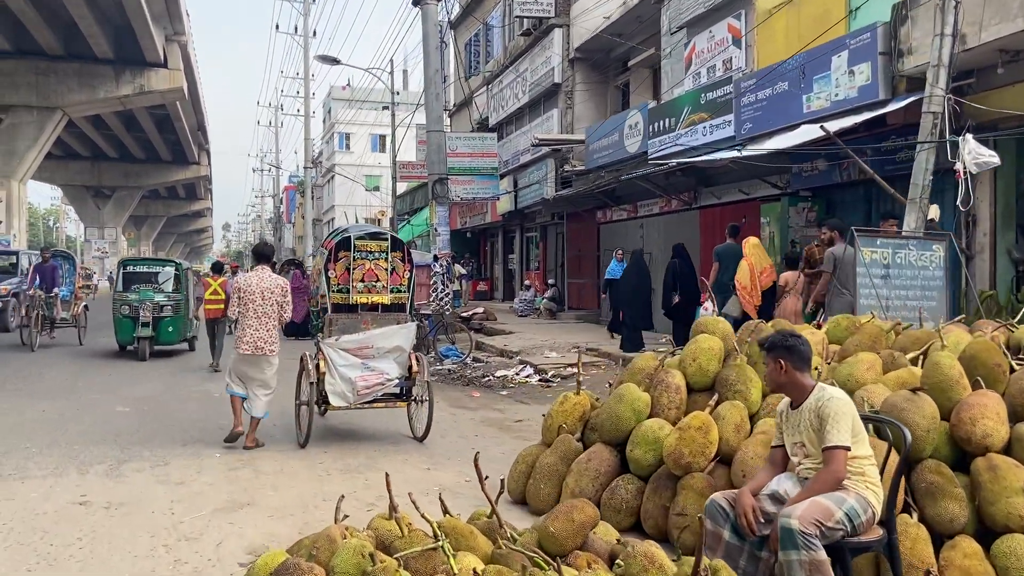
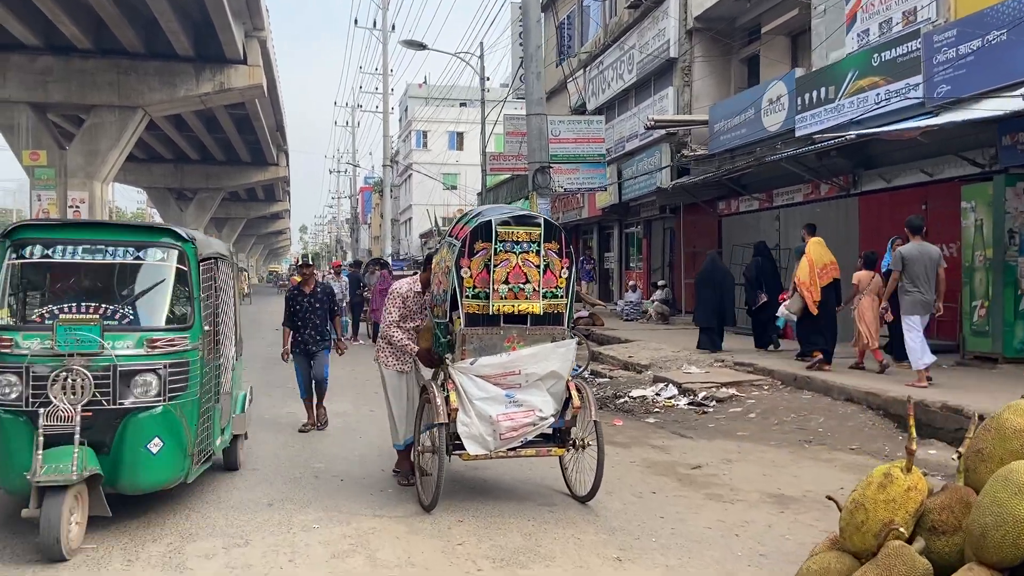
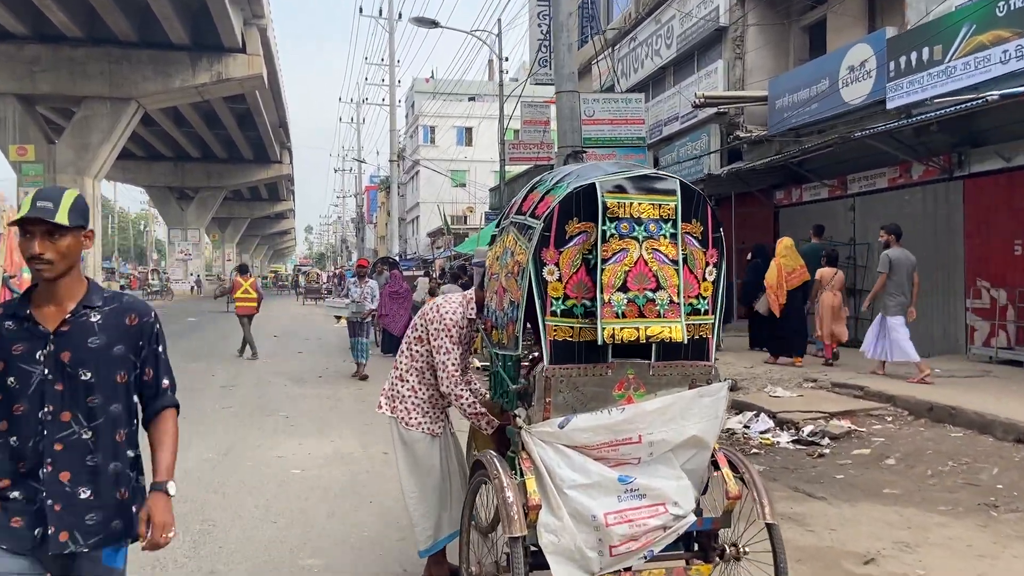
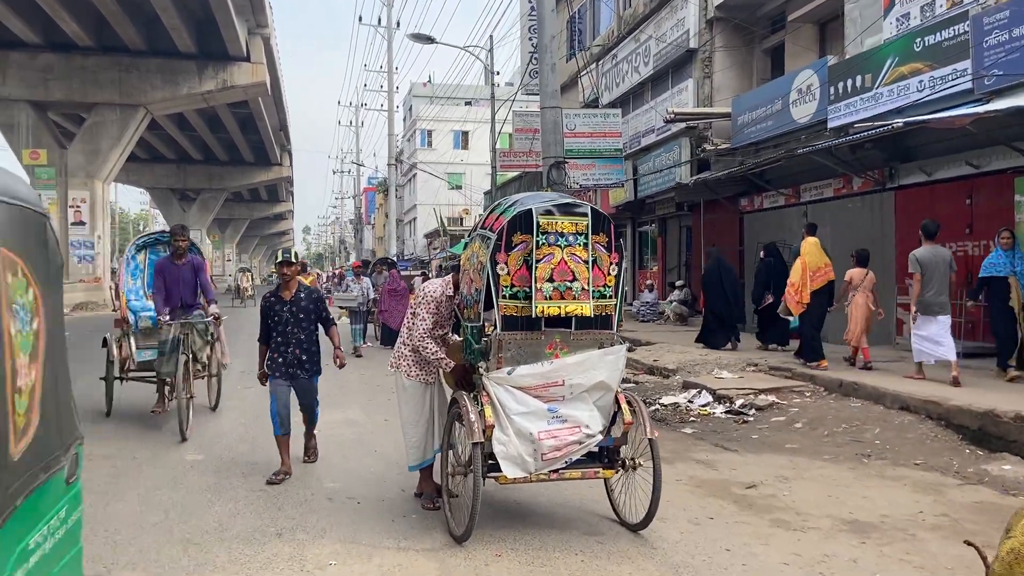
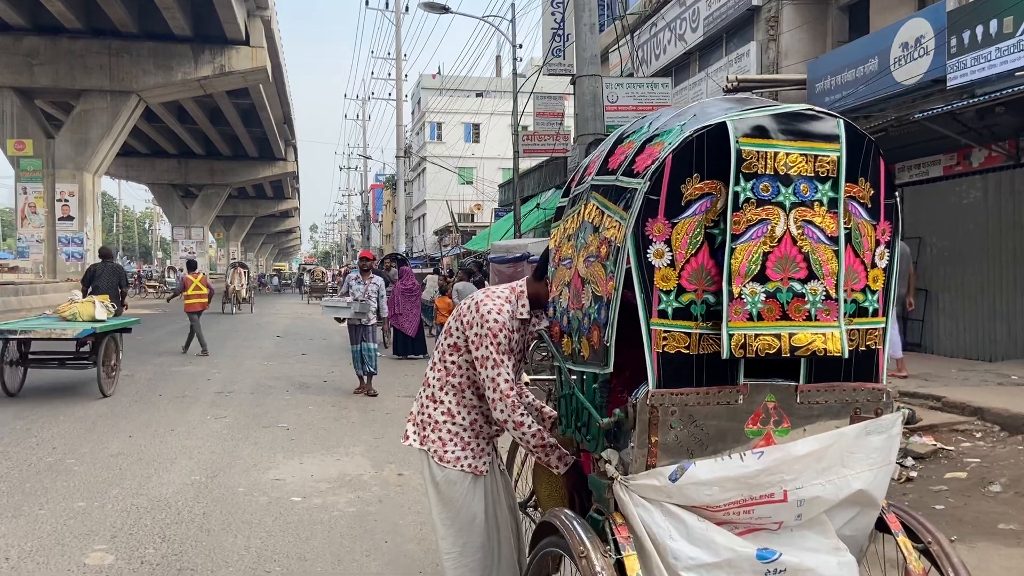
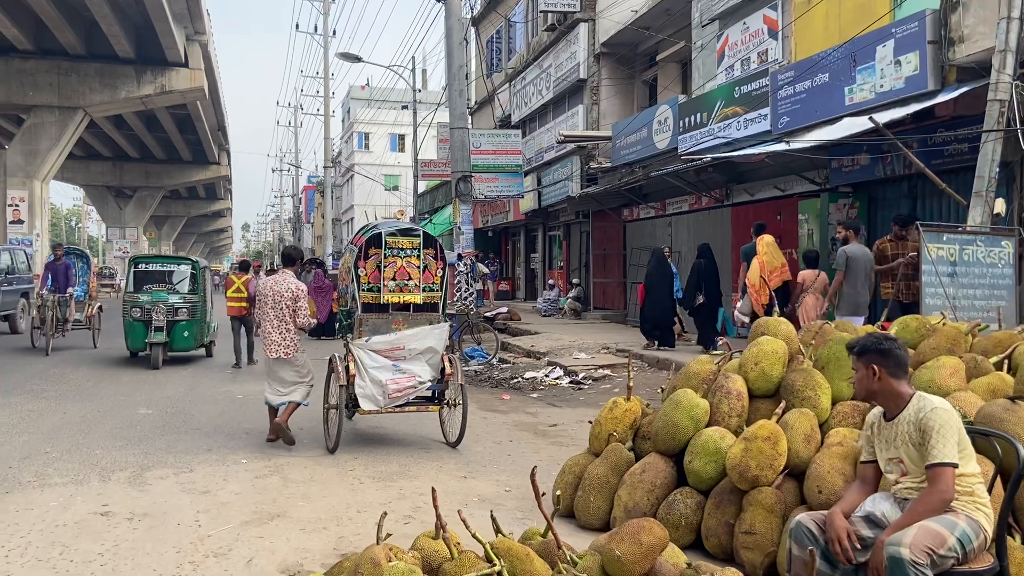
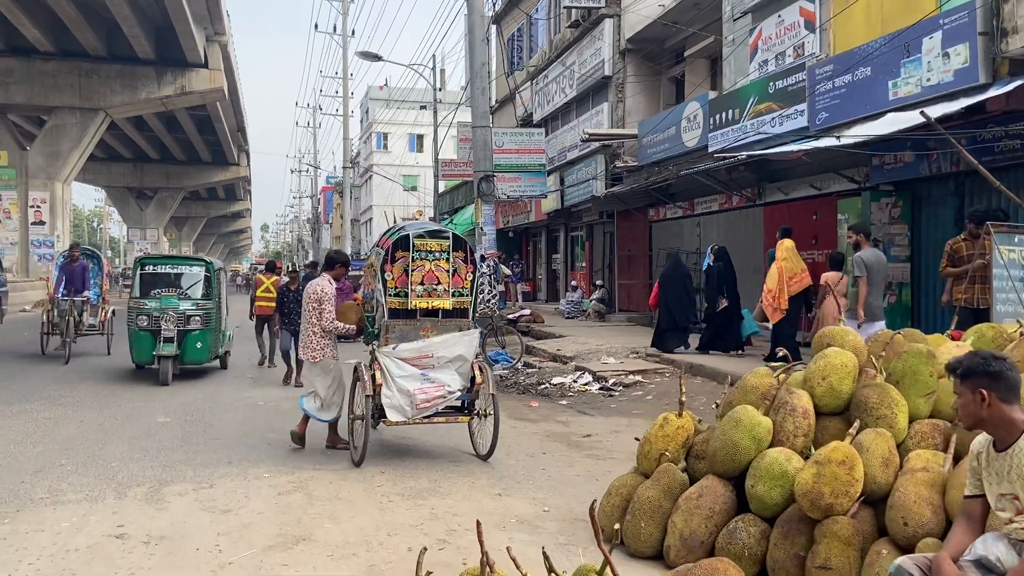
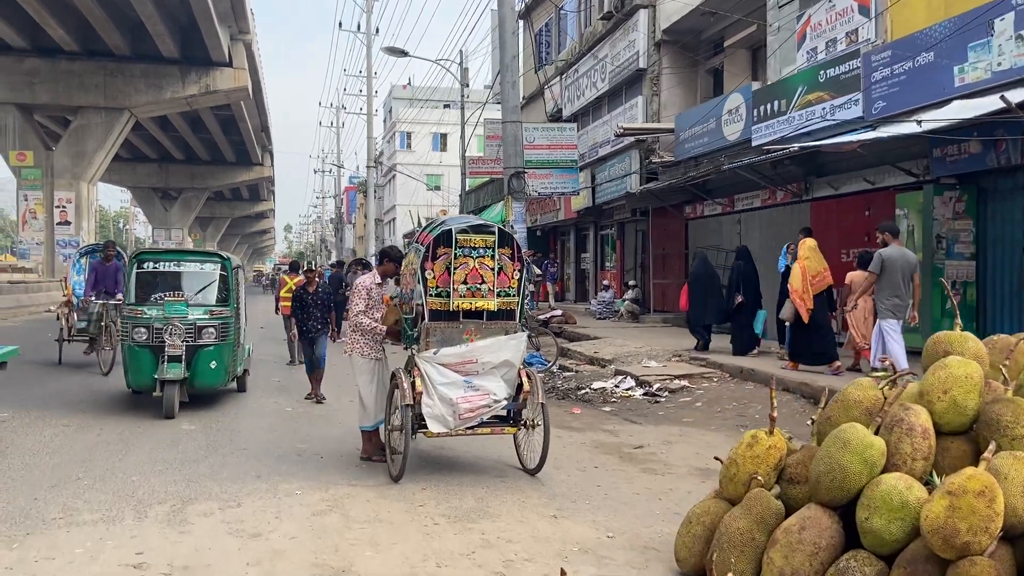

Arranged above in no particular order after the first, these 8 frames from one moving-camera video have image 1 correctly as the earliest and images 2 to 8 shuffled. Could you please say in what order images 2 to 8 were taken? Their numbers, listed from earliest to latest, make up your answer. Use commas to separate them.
6, 7, 8, 2, 4, 3, 5
